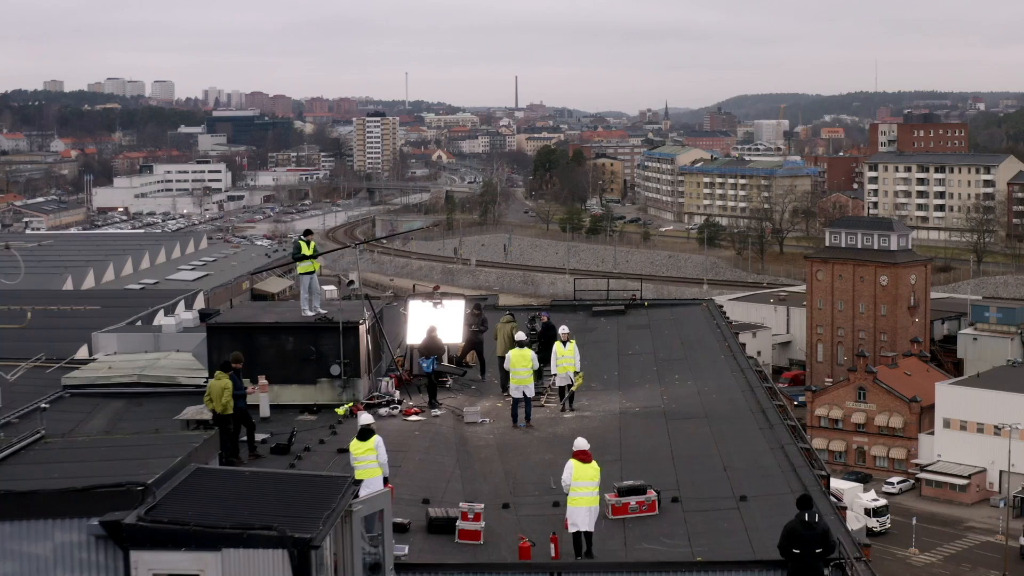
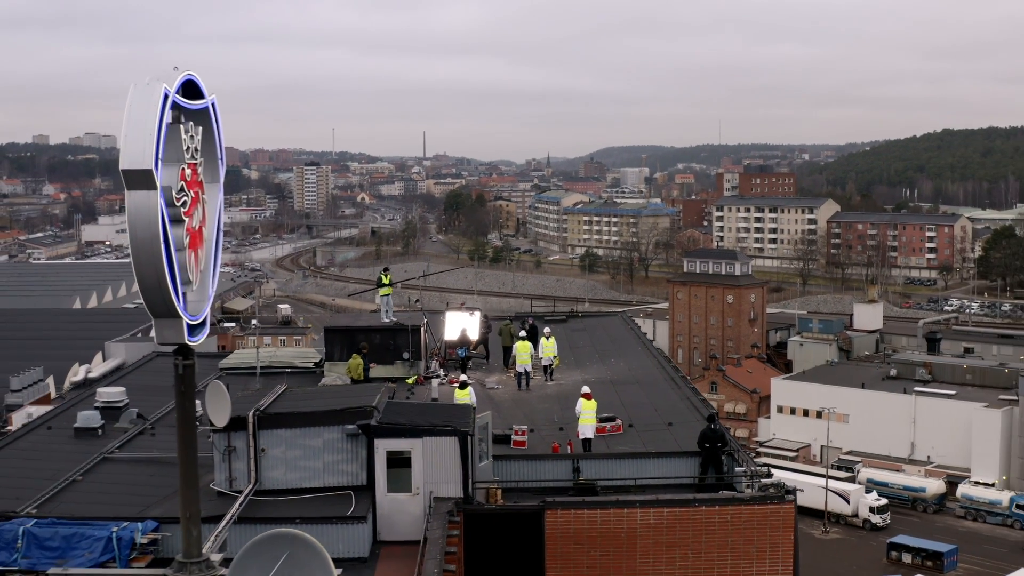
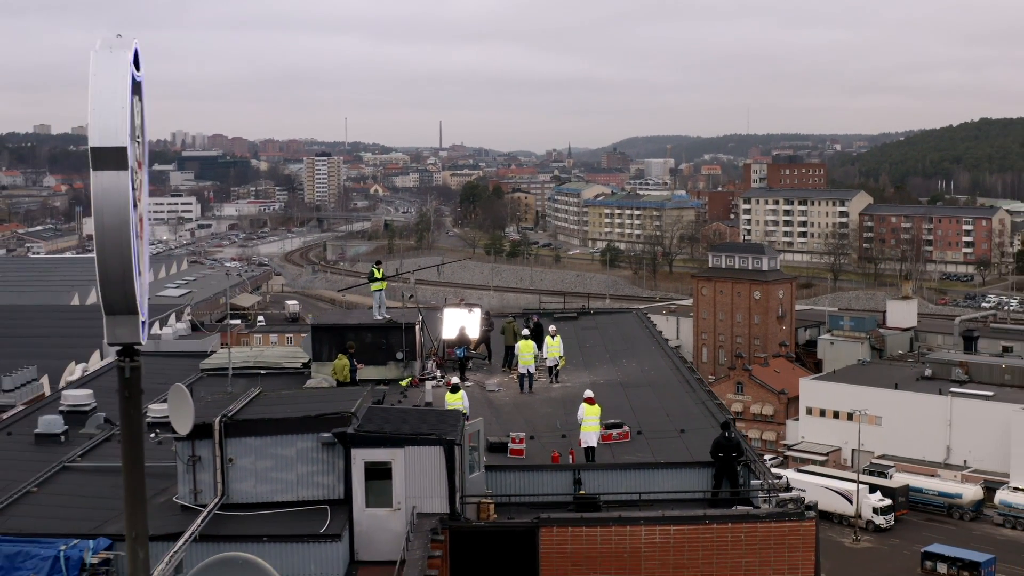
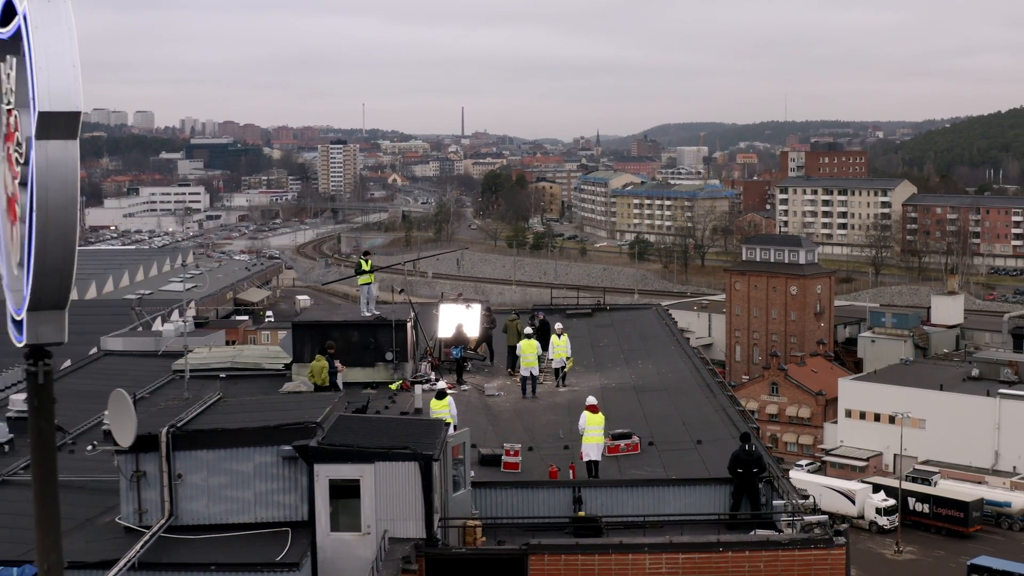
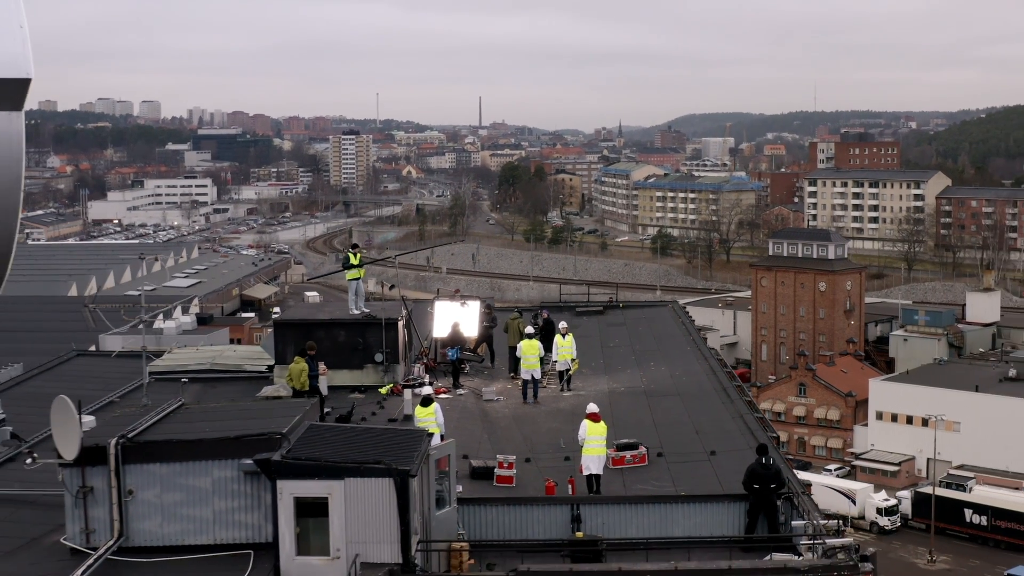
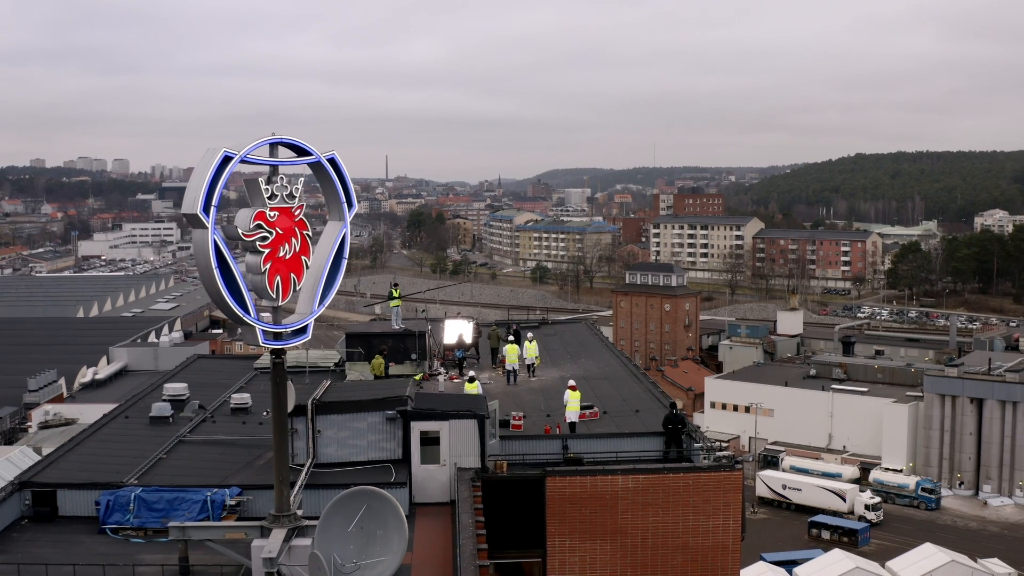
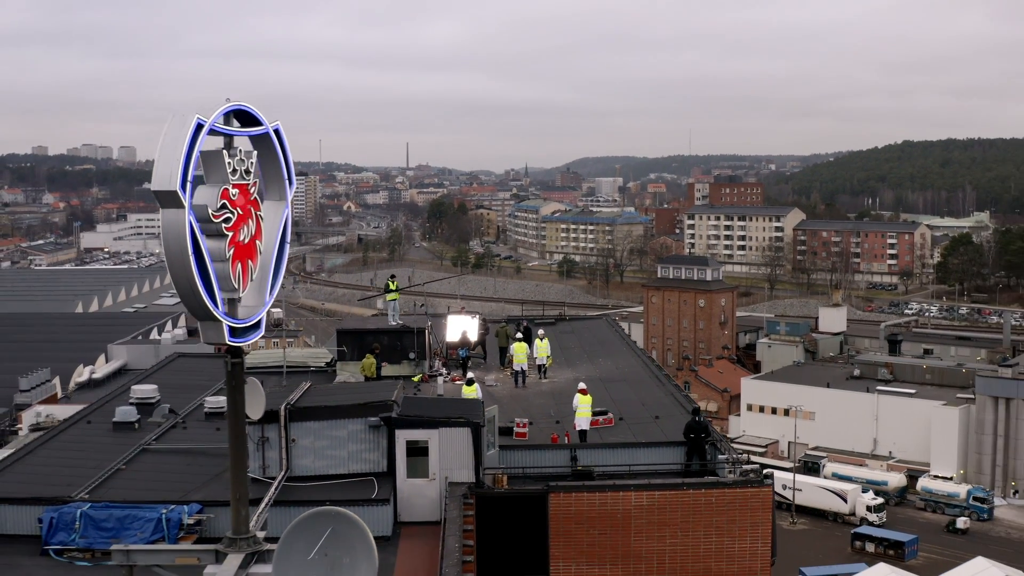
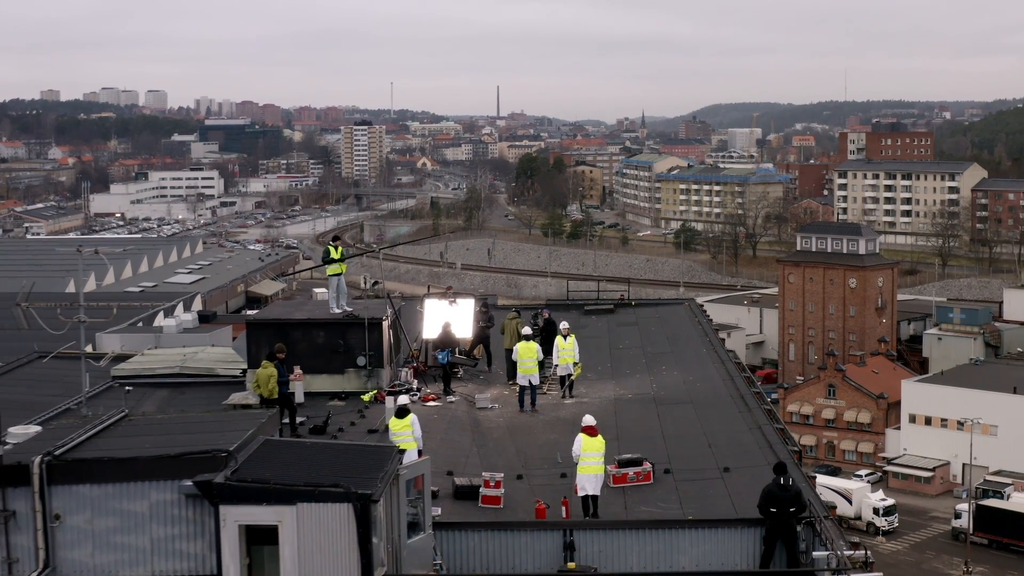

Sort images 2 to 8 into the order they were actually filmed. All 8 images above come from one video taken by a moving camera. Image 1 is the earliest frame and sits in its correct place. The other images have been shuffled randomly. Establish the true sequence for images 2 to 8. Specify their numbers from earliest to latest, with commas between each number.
8, 5, 4, 3, 2, 7, 6
